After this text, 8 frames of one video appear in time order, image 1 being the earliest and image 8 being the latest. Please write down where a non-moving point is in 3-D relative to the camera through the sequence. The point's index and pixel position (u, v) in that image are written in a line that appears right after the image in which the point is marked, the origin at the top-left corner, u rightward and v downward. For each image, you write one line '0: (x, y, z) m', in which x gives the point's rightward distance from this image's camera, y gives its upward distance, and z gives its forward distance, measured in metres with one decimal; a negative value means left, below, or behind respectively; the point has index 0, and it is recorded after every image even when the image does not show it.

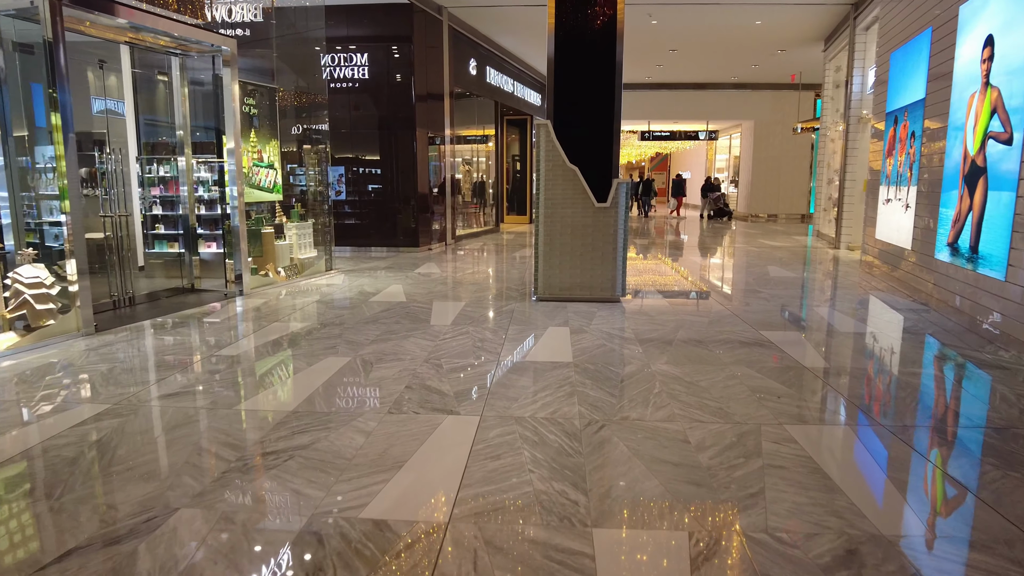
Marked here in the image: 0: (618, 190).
0: (+0.9, +0.9, +5.9) m
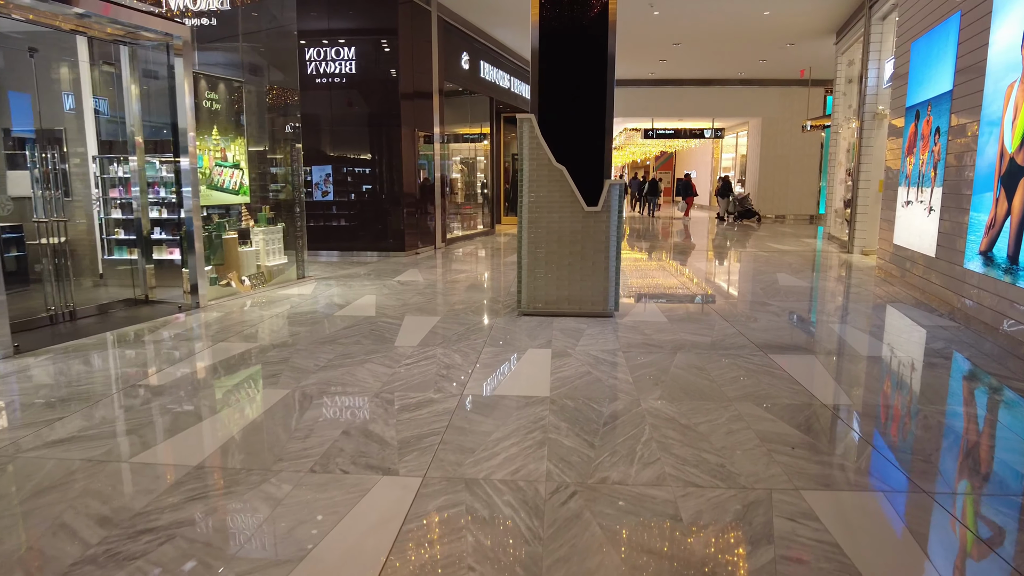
0: (+0.8, +0.8, +5.3) m
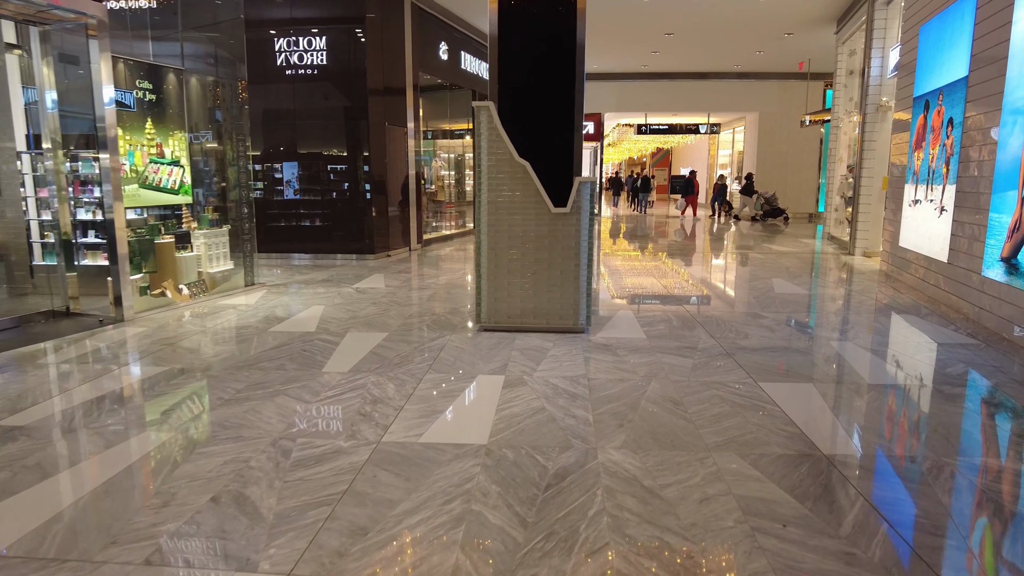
0: (+0.5, +0.7, +4.6) m
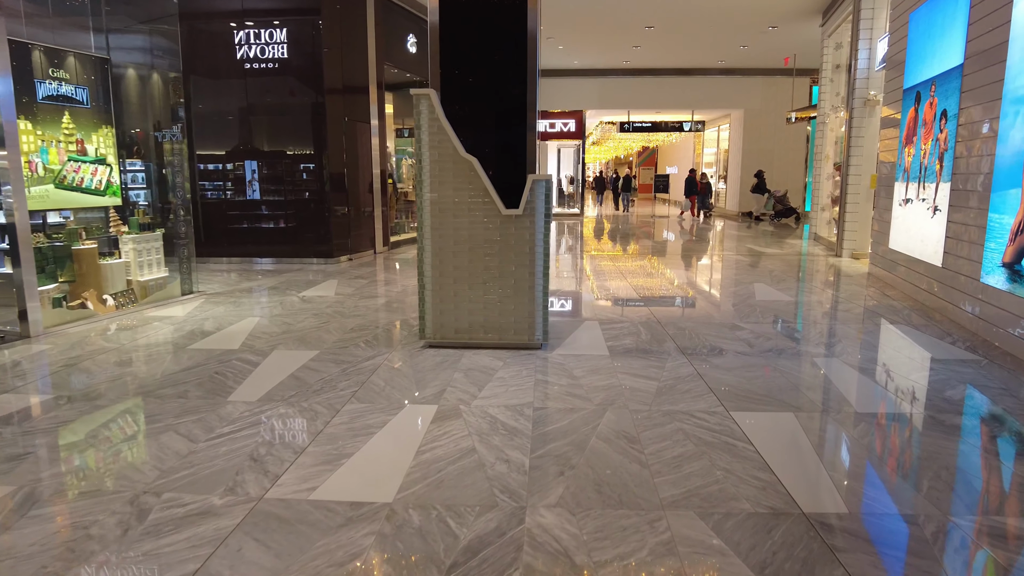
0: (+0.1, +0.6, +4.1) m
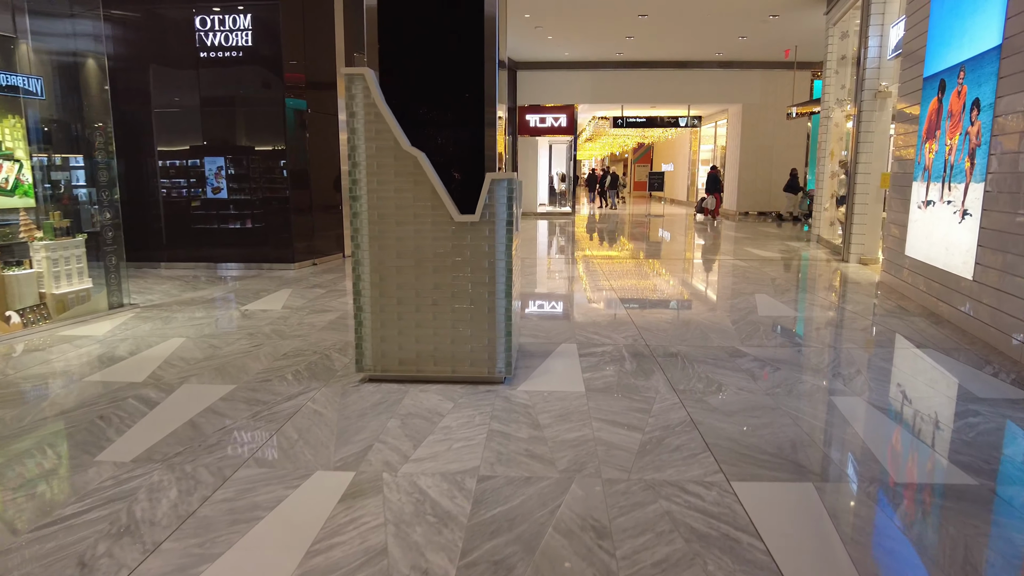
0: (-0.1, +0.5, +3.4) m
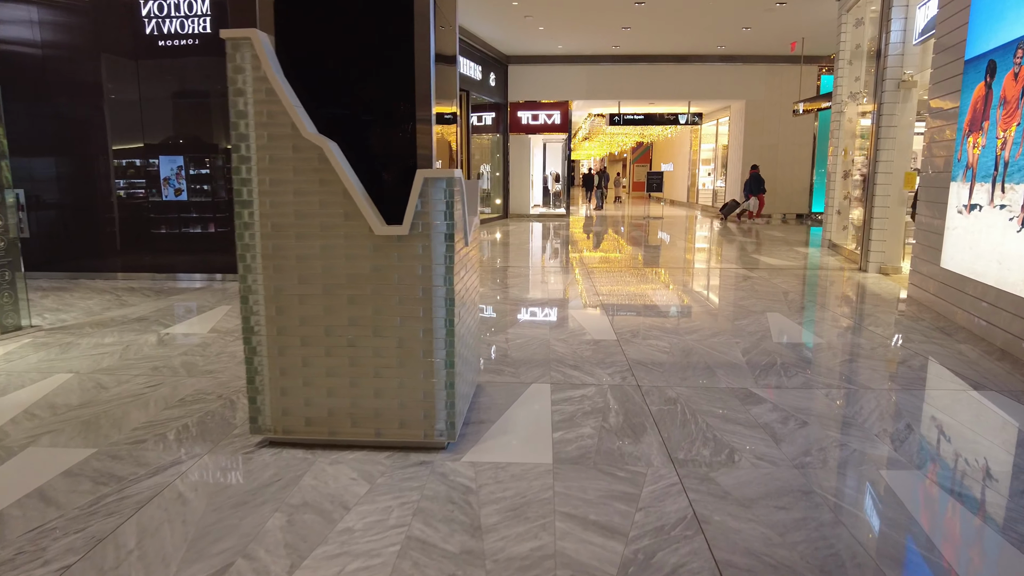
0: (-0.3, +0.3, +2.5) m
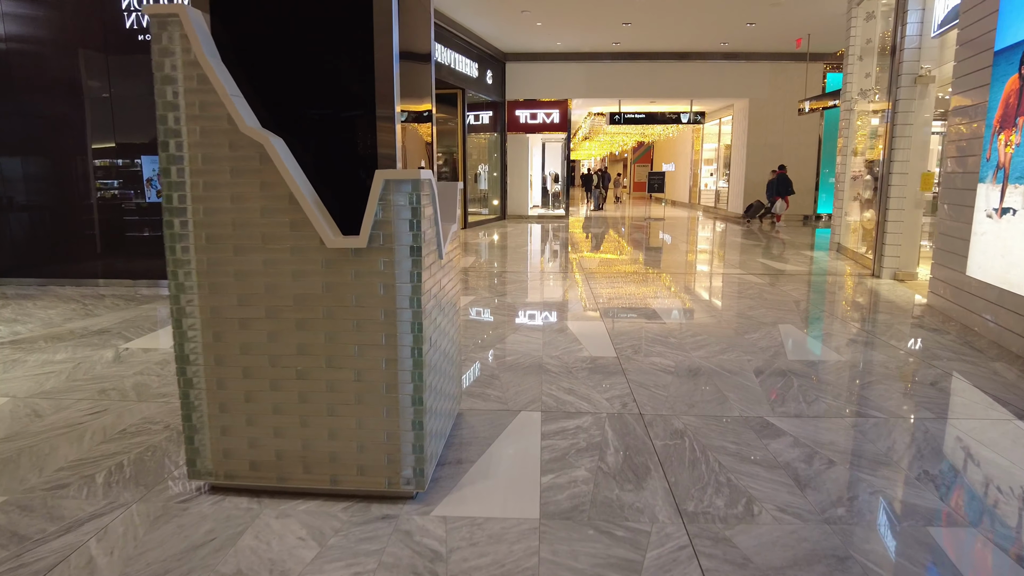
0: (-0.4, +0.3, +2.1) m
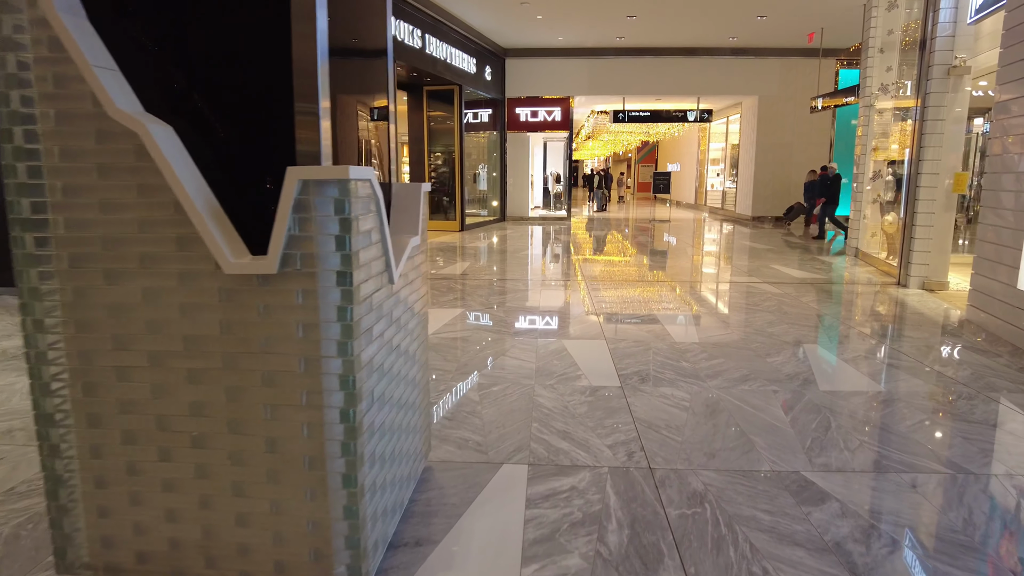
0: (-0.5, +0.2, +1.6) m
